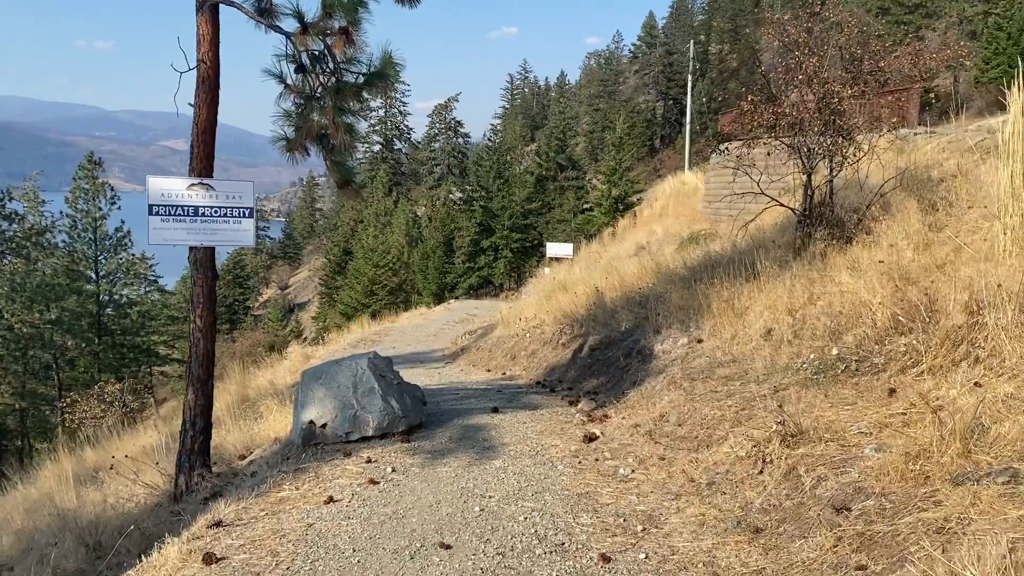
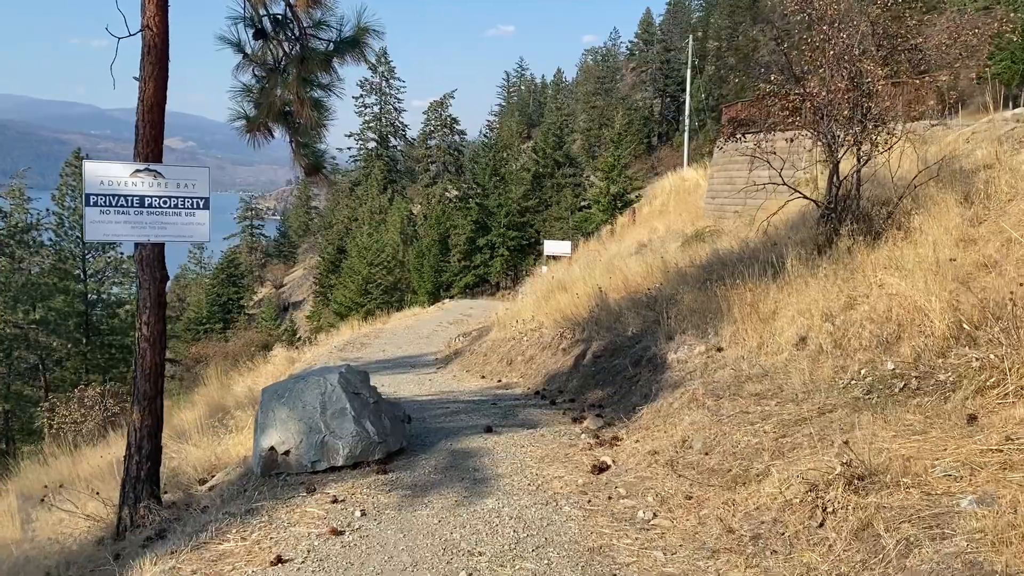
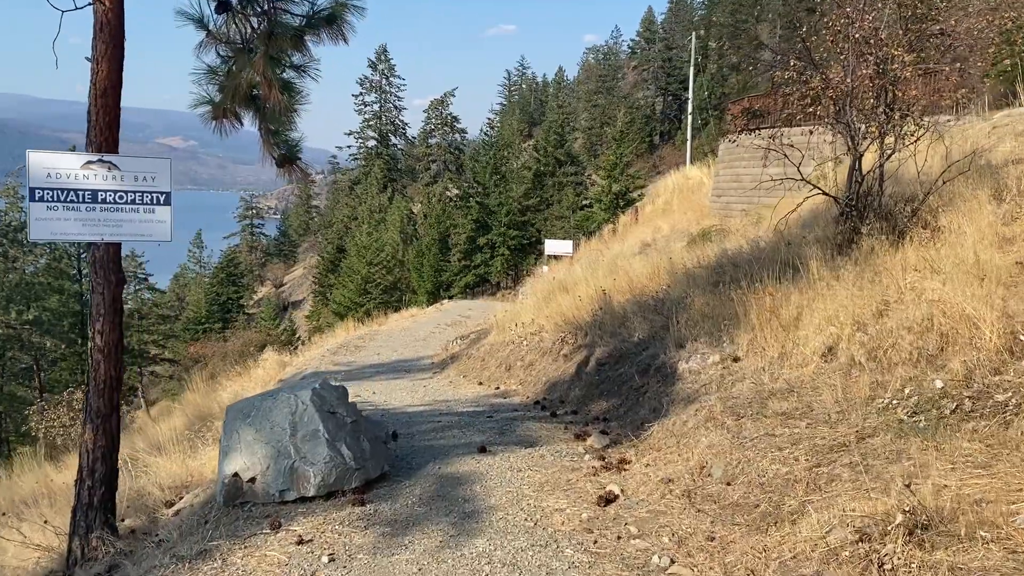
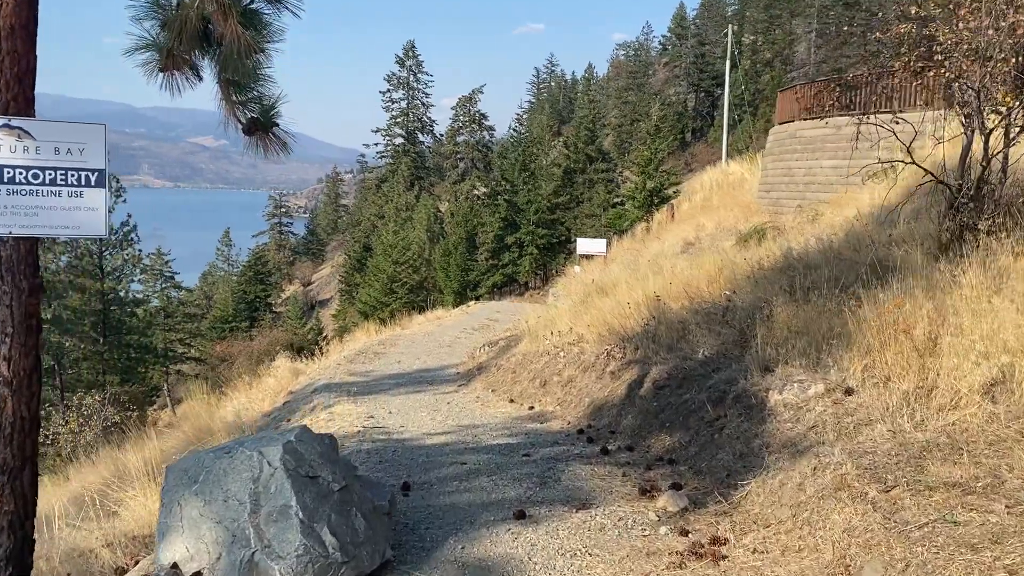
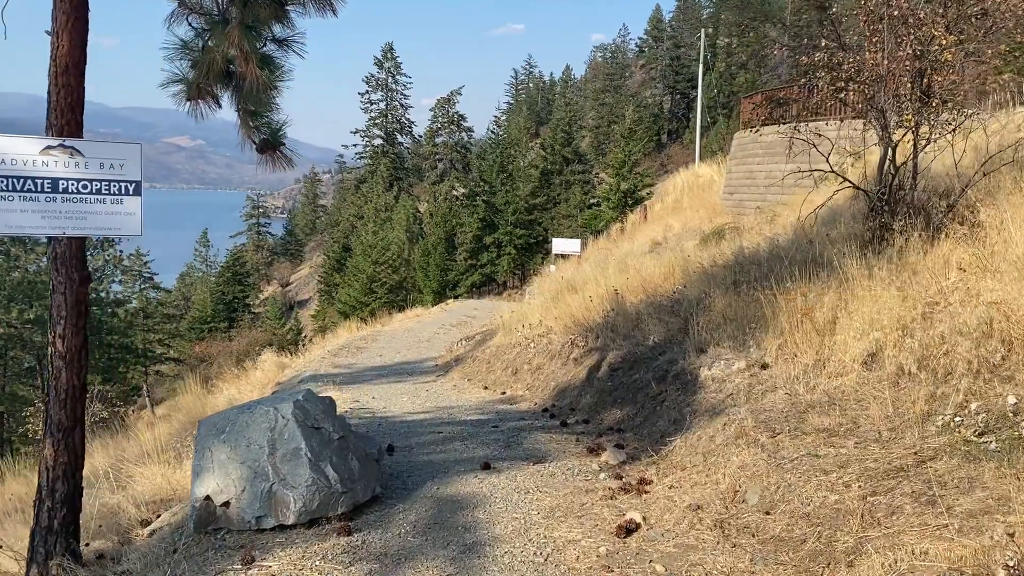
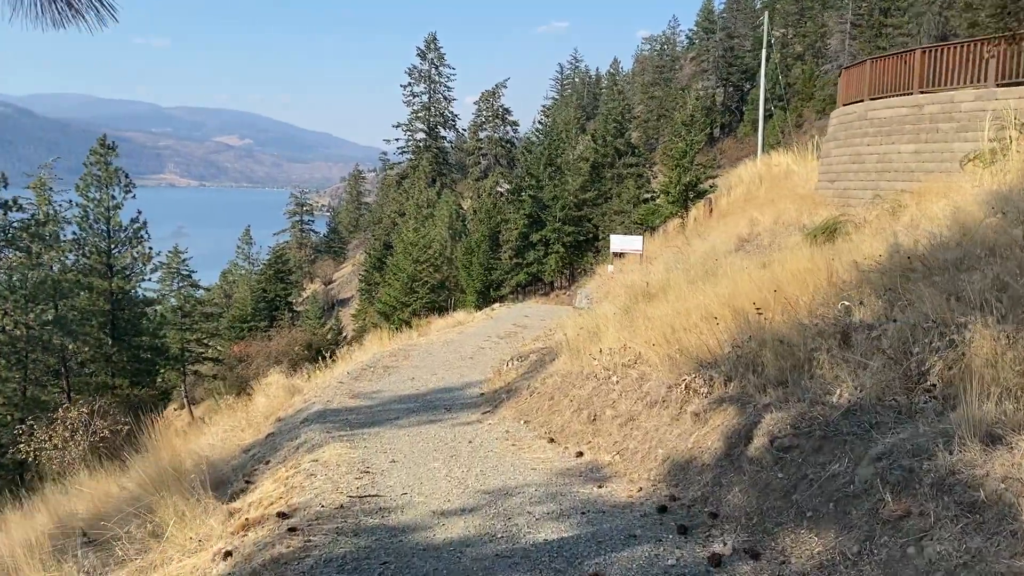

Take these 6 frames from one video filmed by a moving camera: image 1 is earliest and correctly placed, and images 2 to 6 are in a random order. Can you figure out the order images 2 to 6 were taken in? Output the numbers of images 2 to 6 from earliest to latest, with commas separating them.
2, 3, 5, 4, 6
